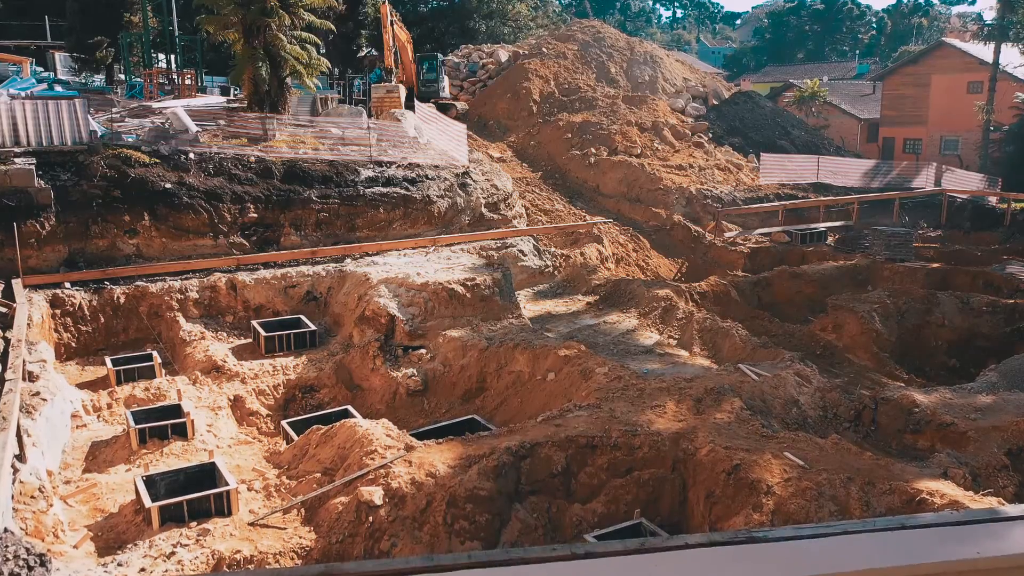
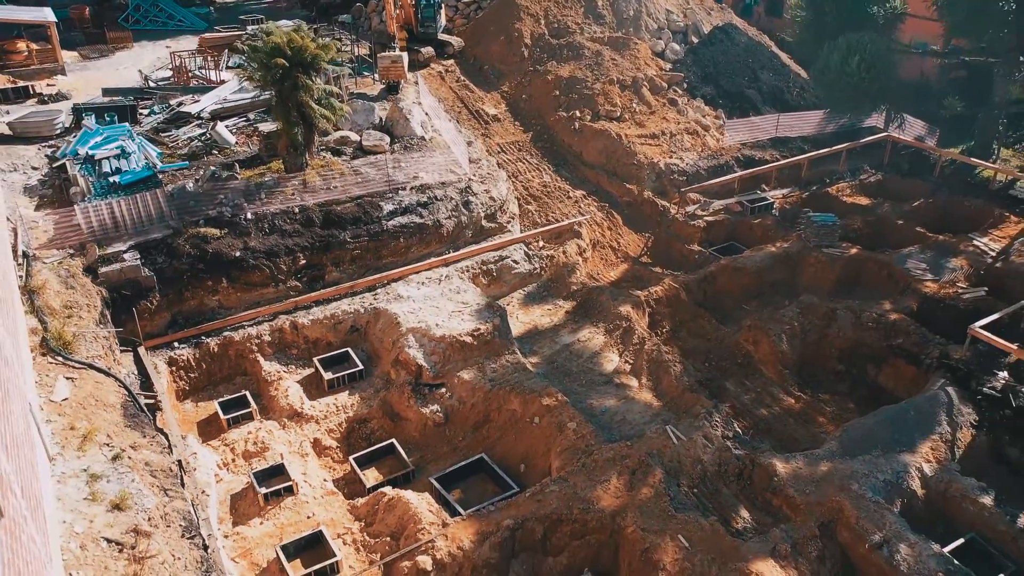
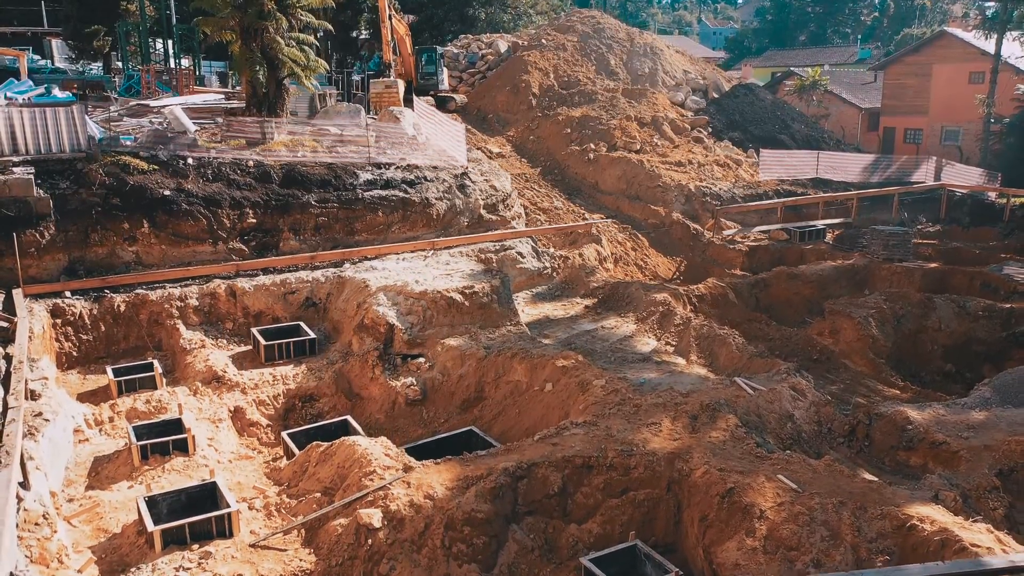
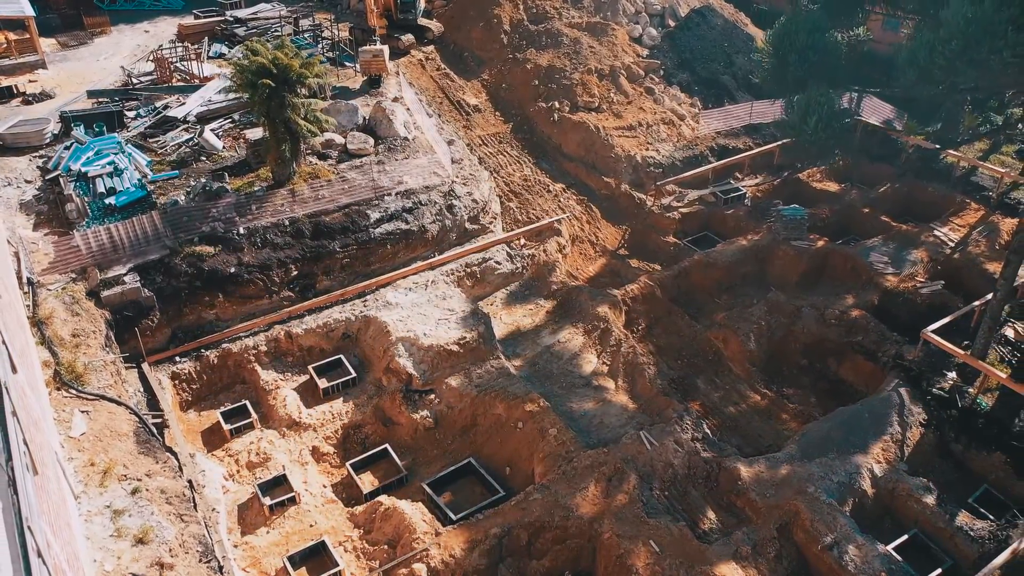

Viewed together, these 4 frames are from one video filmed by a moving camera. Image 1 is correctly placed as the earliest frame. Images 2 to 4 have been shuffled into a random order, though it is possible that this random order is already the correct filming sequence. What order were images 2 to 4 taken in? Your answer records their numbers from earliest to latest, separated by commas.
3, 2, 4
